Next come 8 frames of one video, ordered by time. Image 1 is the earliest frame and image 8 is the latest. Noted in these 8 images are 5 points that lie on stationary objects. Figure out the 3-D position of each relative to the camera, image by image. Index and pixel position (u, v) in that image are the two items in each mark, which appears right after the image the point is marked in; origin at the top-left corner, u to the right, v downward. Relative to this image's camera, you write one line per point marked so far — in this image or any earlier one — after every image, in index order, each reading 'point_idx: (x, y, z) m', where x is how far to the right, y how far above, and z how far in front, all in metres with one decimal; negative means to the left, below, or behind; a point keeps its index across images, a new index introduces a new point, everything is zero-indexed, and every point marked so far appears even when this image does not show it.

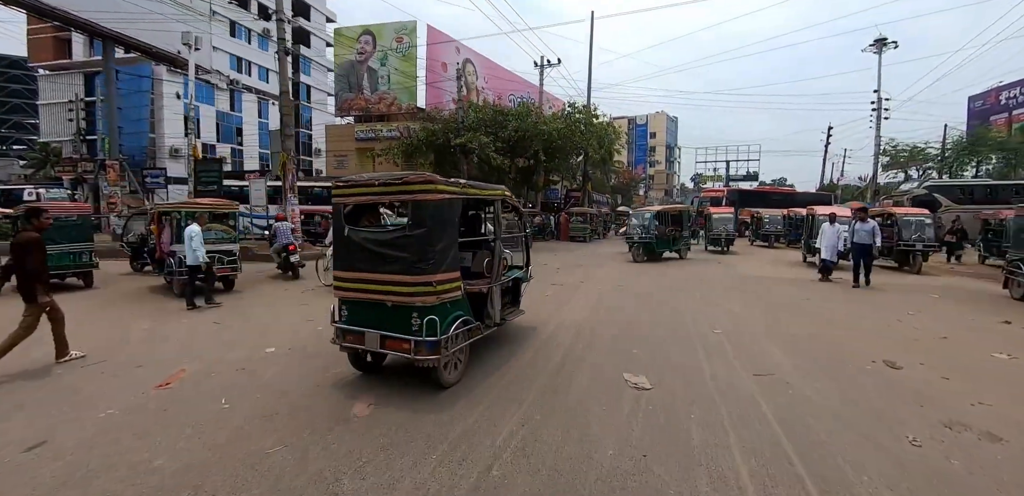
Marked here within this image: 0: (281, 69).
0: (-7.7, +6.0, +14.7) m
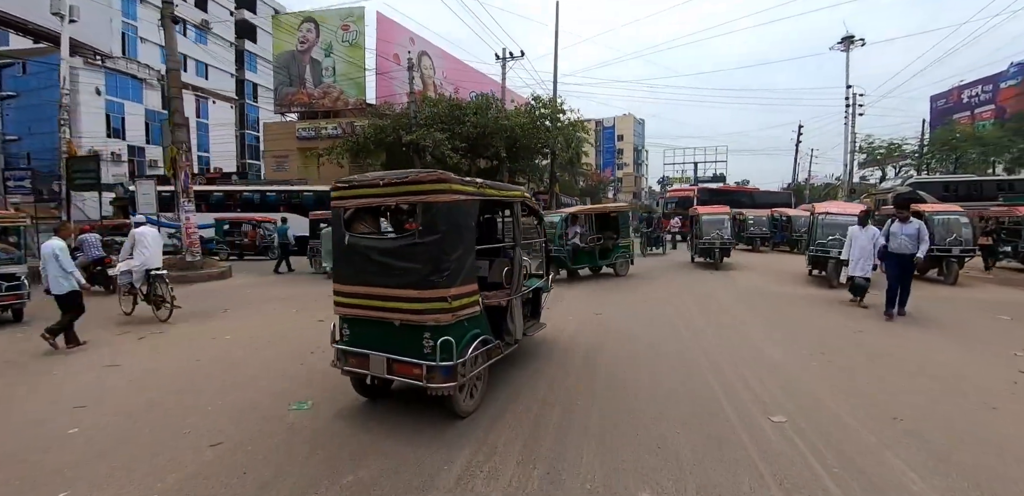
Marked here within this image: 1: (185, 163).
0: (-9.1, +5.5, +11.7) m
1: (-8.7, +2.2, +11.8) m
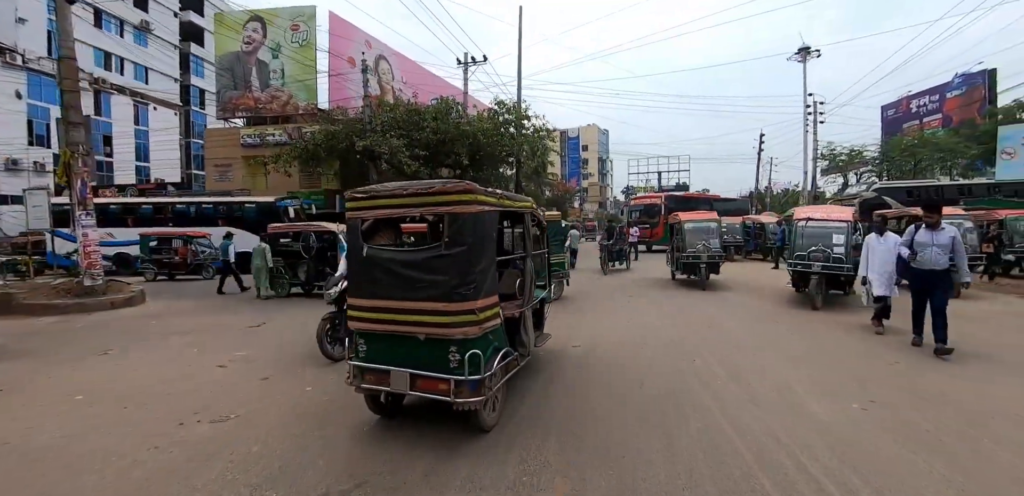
0: (-10.0, +5.0, +9.8) m
1: (-9.7, +1.8, +9.9) m
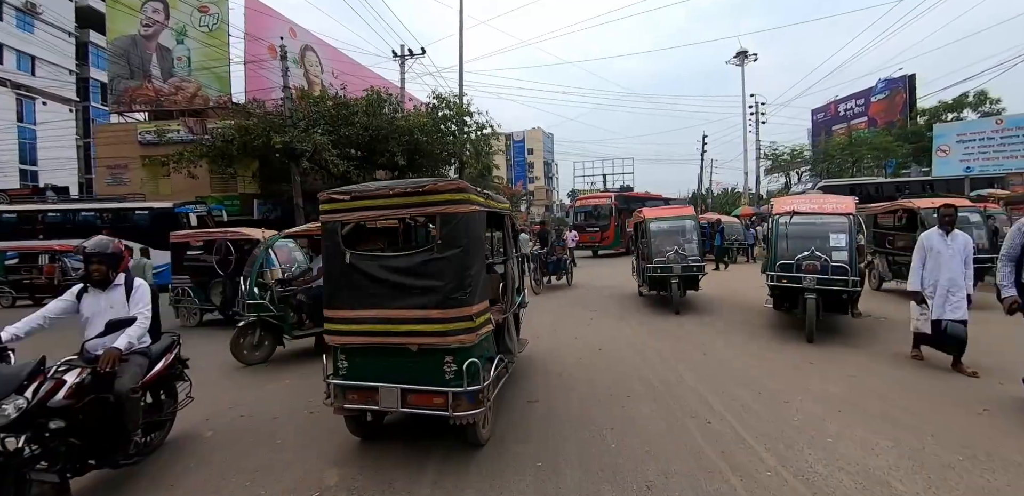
0: (-11.2, +4.6, +7.1) m
1: (-10.8, +1.4, +7.2) m
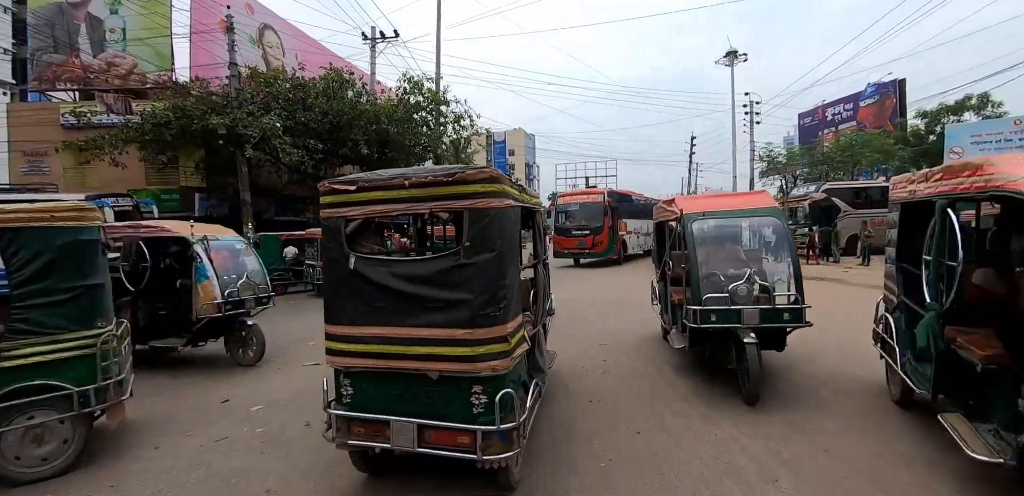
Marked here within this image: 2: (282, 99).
0: (-11.4, +4.6, +4.6) m
1: (-11.0, +1.4, +4.7) m
2: (-8.2, +5.2, +15.6) m
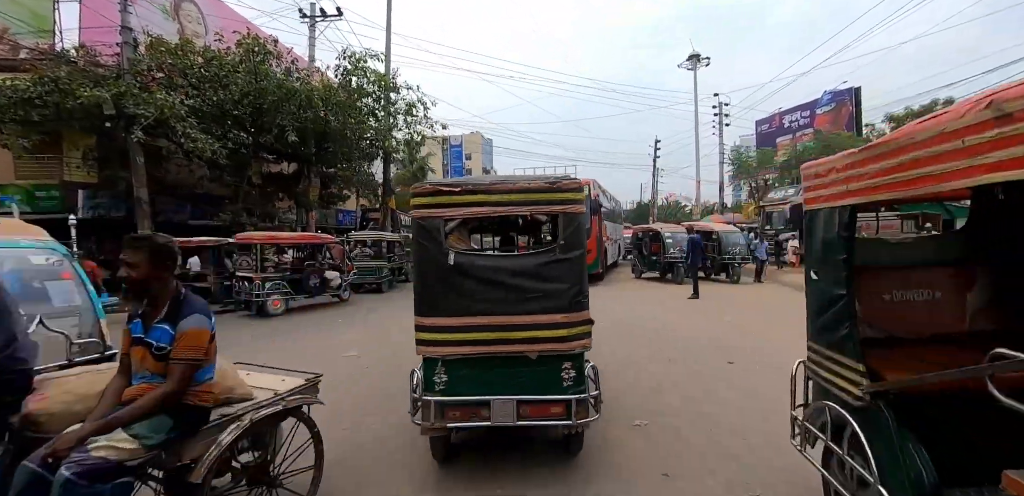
0: (-11.5, +4.5, +1.5) m
1: (-11.1, +1.3, +1.6) m
2: (-9.3, +5.0, +12.7) m
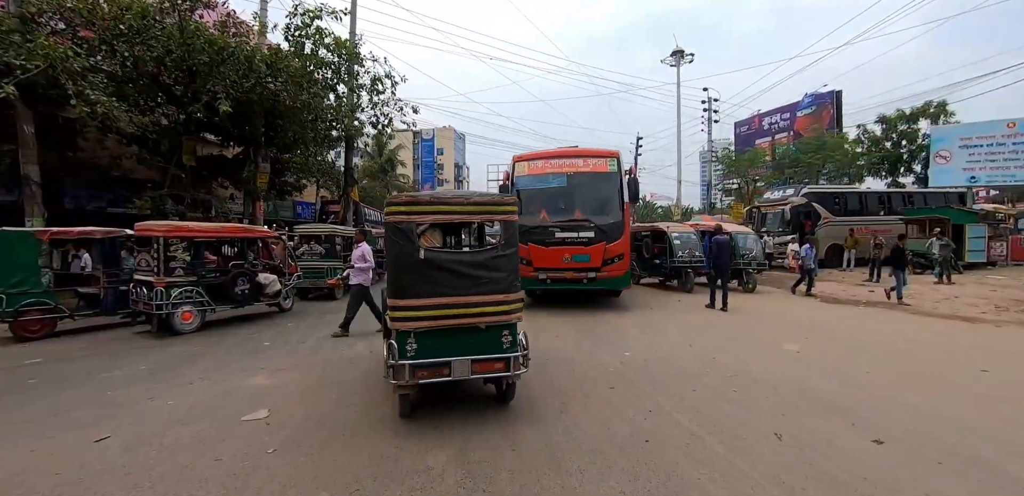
0: (-11.1, +4.7, -1.1) m
1: (-10.7, +1.4, -1.0) m
2: (-9.6, +5.1, +10.3) m
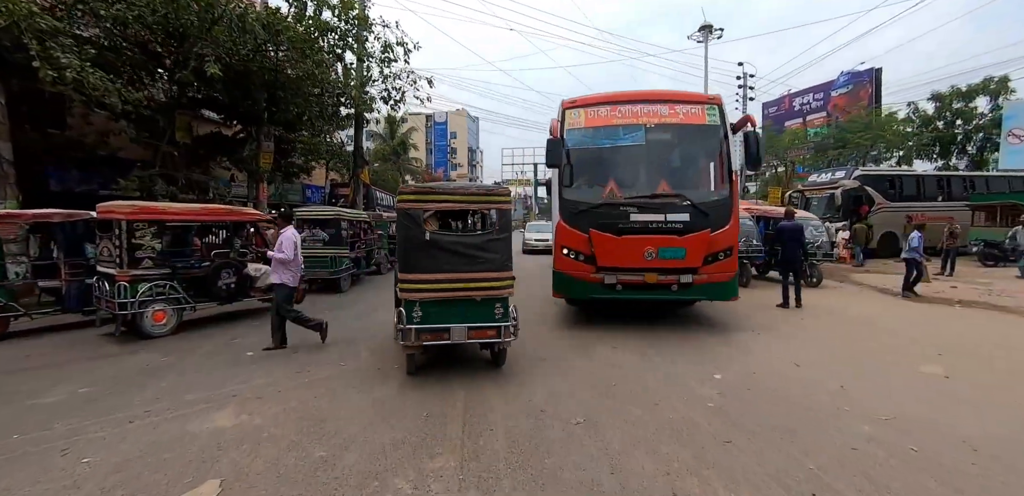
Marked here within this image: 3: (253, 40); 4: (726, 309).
0: (-10.7, +4.7, -2.2) m
1: (-10.4, +1.4, -2.0) m
2: (-9.0, +5.5, +9.1) m
3: (-6.2, +5.0, +10.6) m
4: (+3.3, -1.0, +6.8) m
